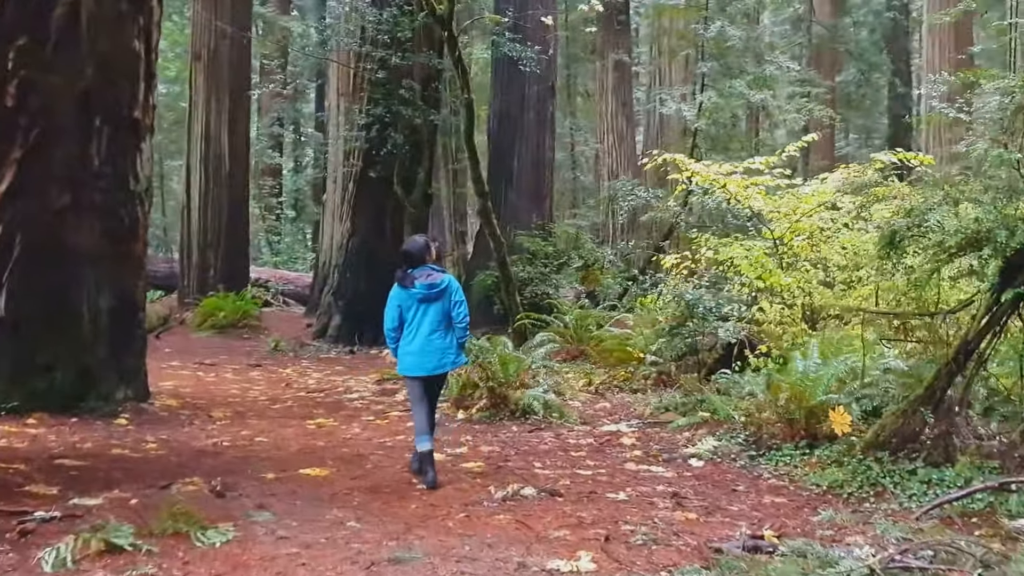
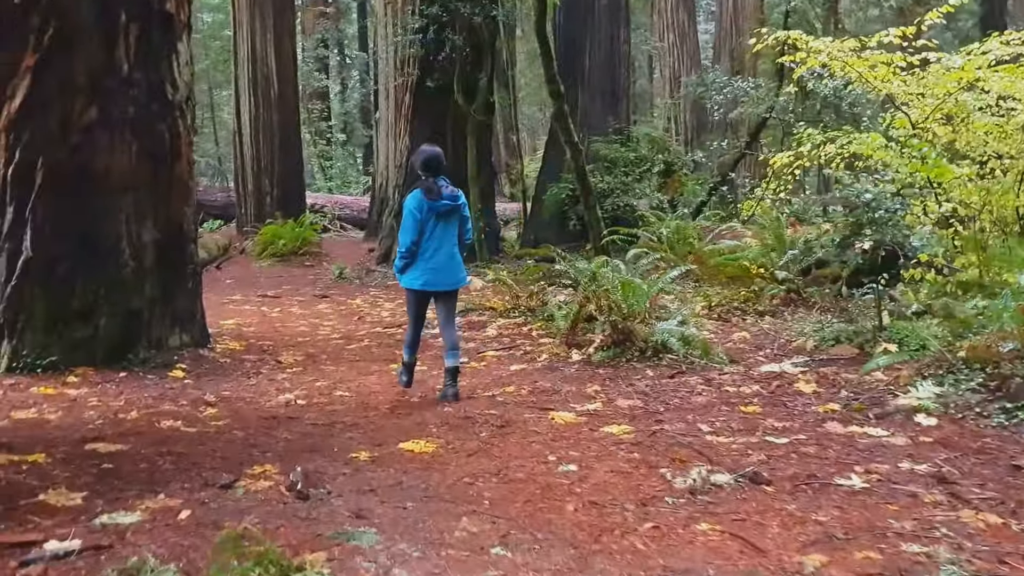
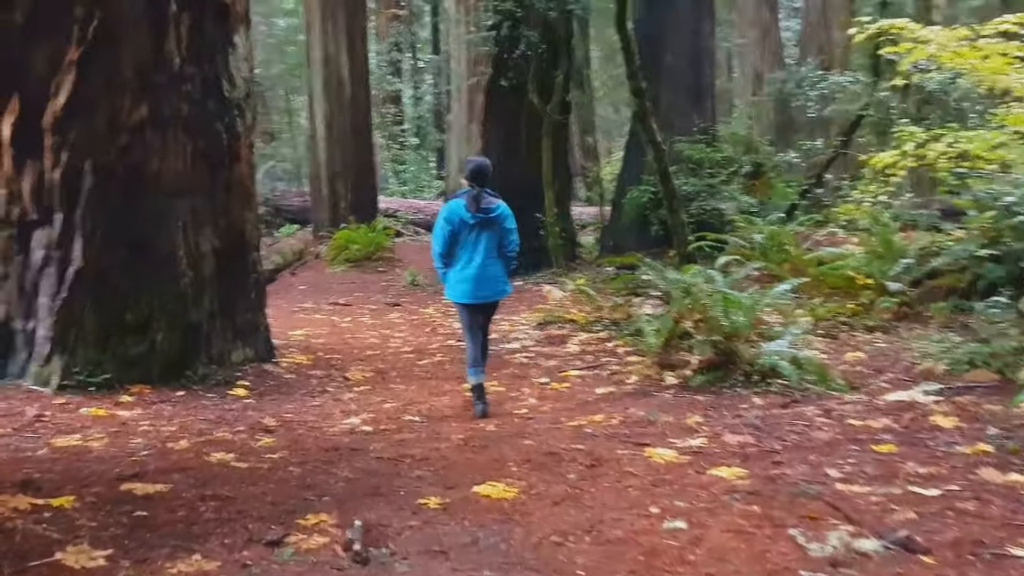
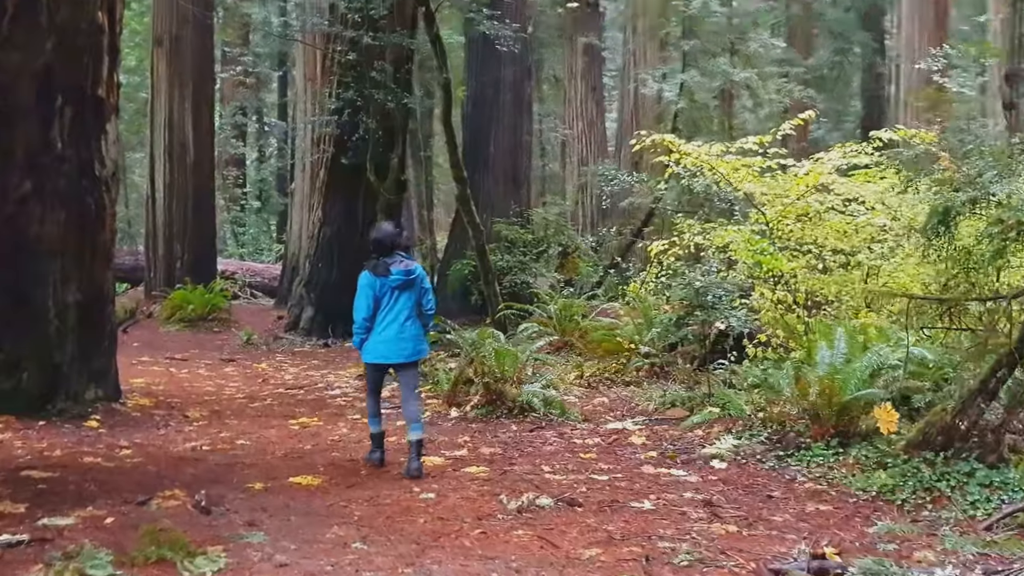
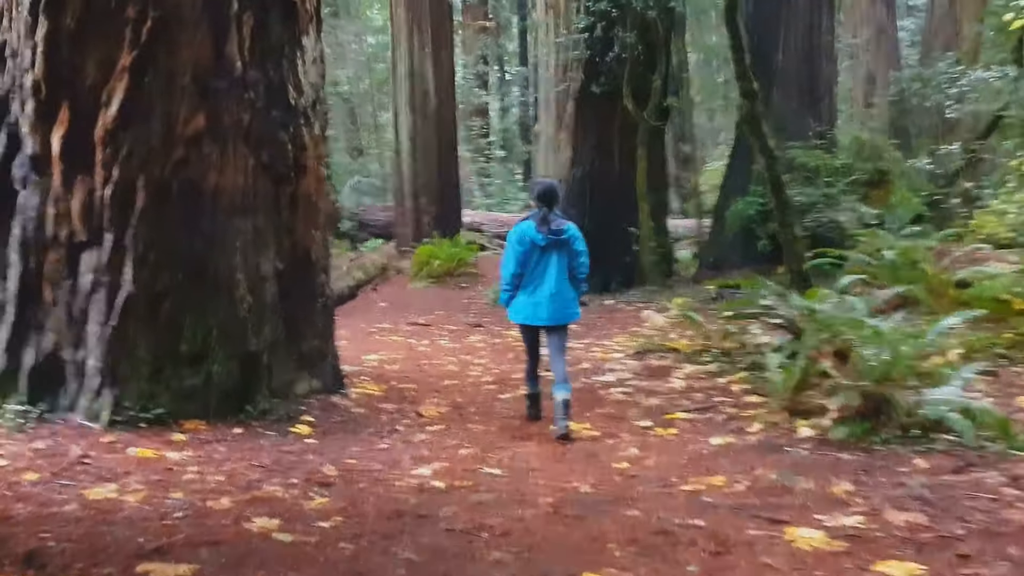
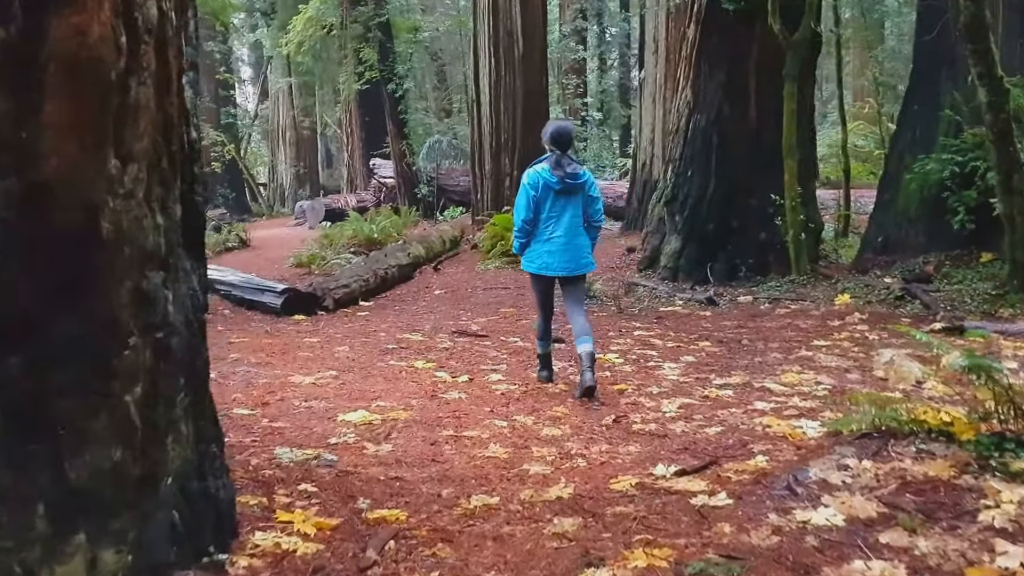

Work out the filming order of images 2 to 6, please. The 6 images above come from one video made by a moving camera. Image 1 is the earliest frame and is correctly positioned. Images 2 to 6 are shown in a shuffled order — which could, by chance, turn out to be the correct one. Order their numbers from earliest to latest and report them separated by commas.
4, 2, 3, 5, 6
